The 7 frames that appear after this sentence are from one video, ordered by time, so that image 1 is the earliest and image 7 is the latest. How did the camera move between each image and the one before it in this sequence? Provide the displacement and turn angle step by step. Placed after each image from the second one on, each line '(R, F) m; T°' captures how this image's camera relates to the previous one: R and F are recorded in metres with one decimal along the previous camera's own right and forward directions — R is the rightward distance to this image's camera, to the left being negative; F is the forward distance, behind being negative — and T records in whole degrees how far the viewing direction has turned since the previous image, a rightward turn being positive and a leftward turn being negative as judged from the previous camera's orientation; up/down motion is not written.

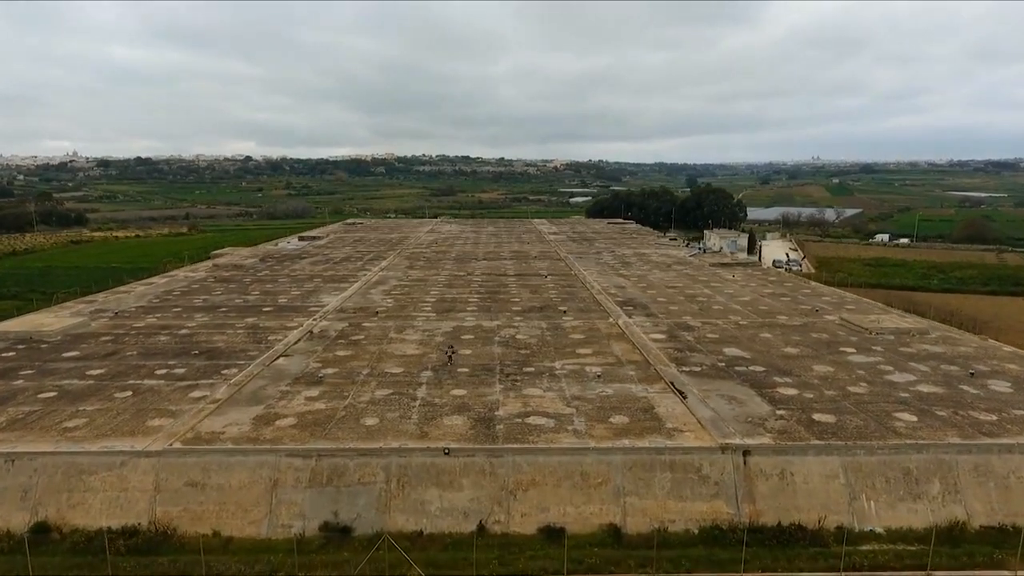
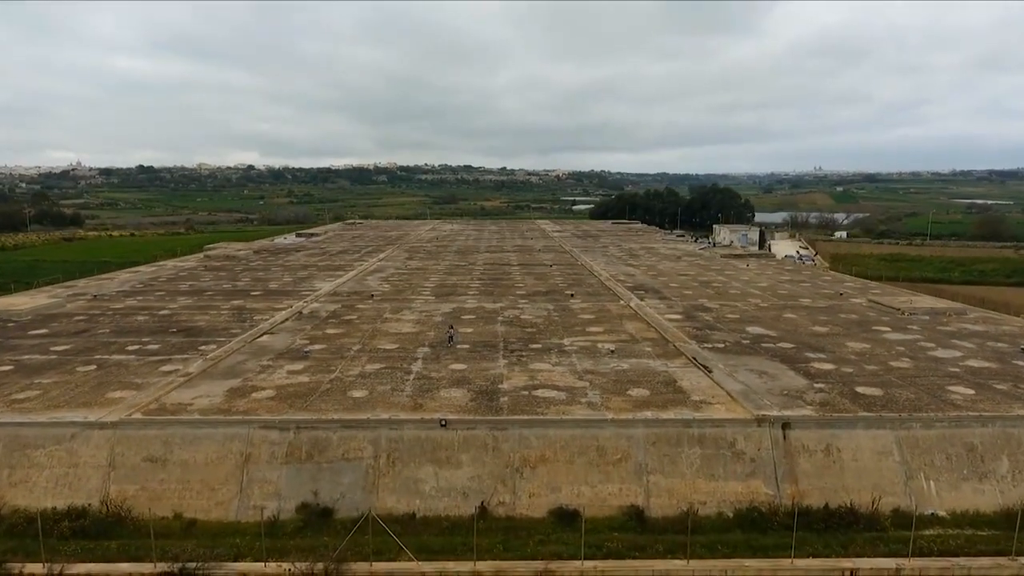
(-0.1, +2.1) m; 0°
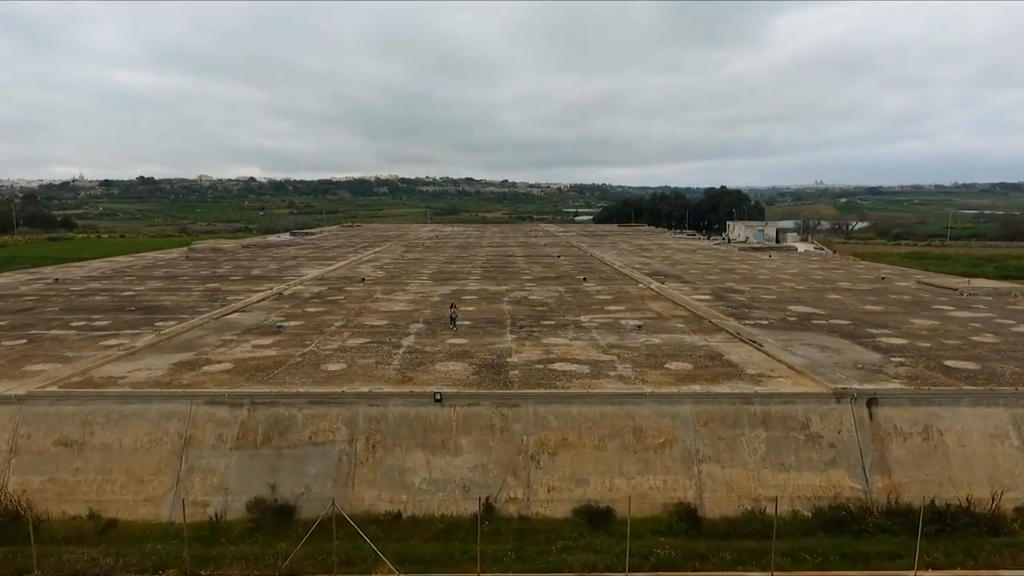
(-0.1, +3.1) m; 0°
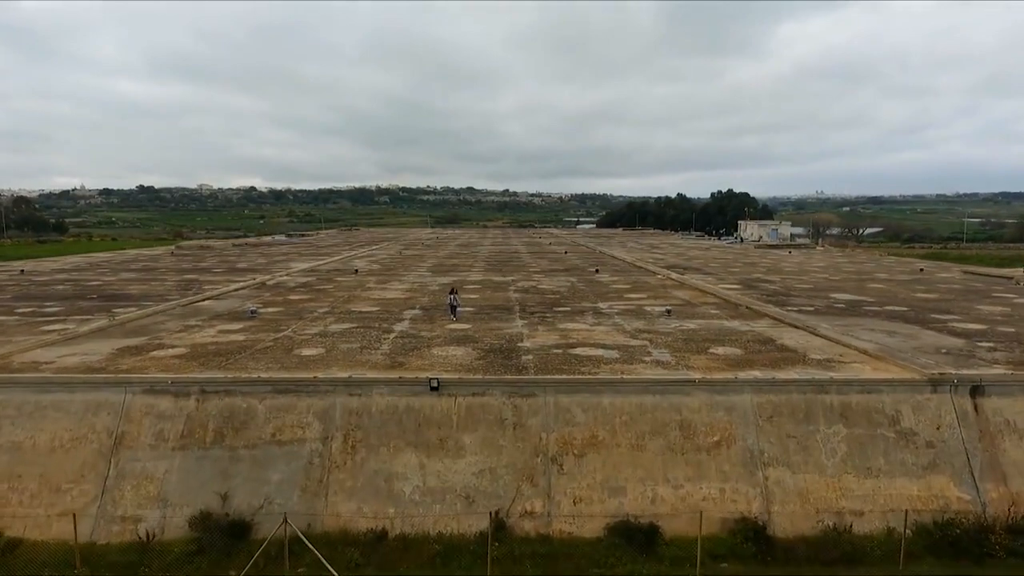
(-0.1, +2.3) m; 0°
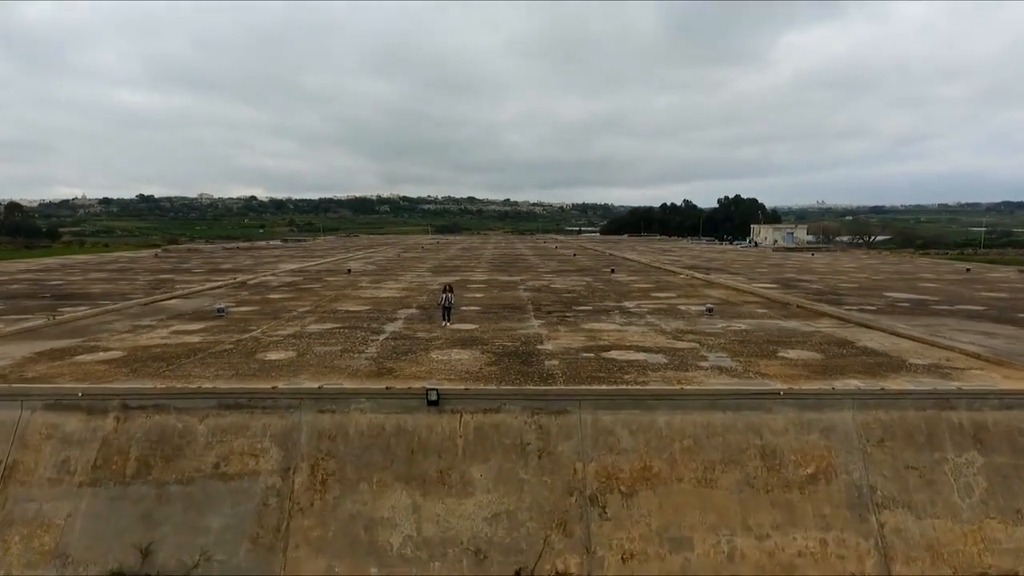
(-0.1, +2.3) m; 0°
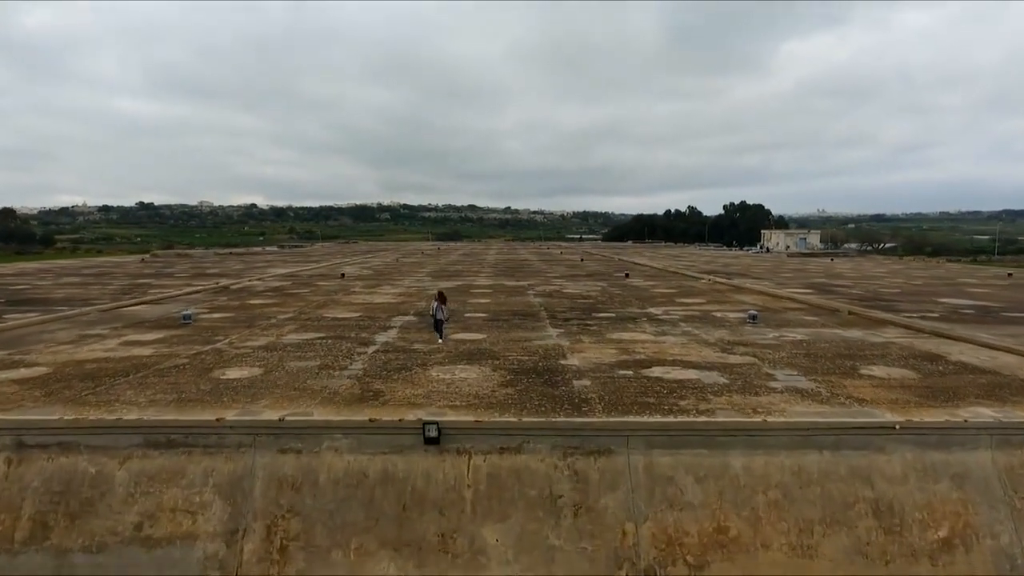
(-0.1, +1.7) m; 0°
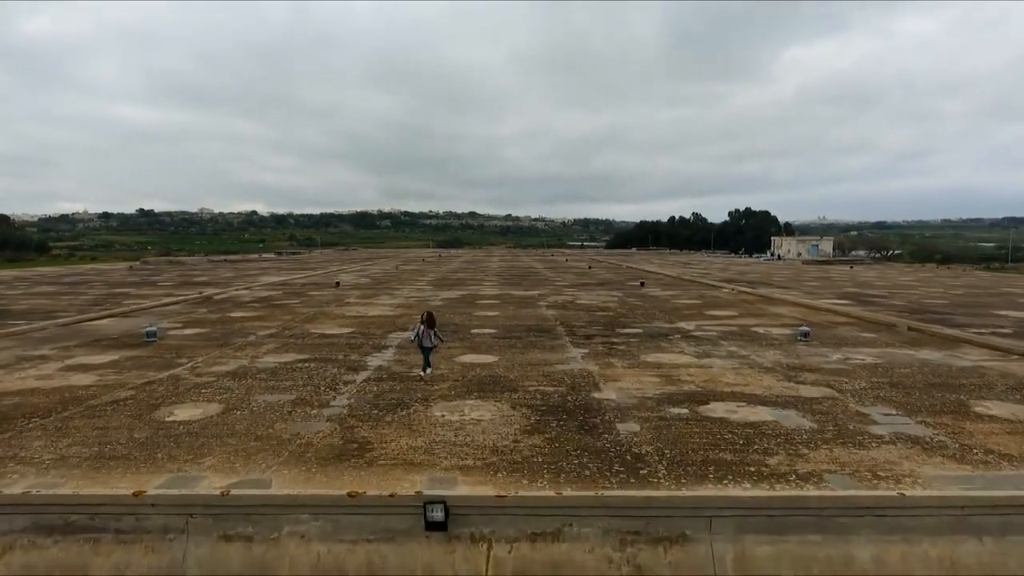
(-0.1, +1.5) m; 0°
